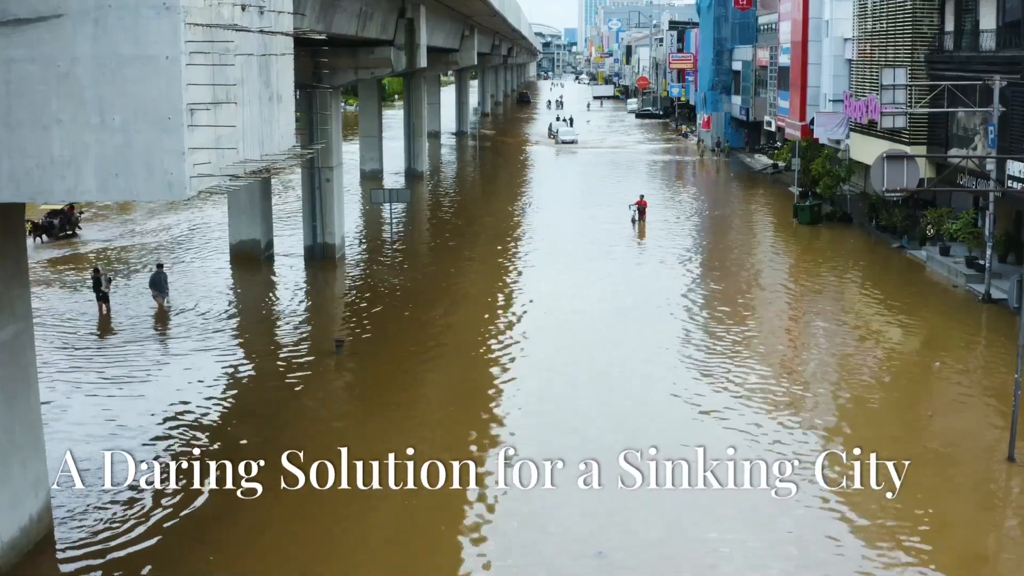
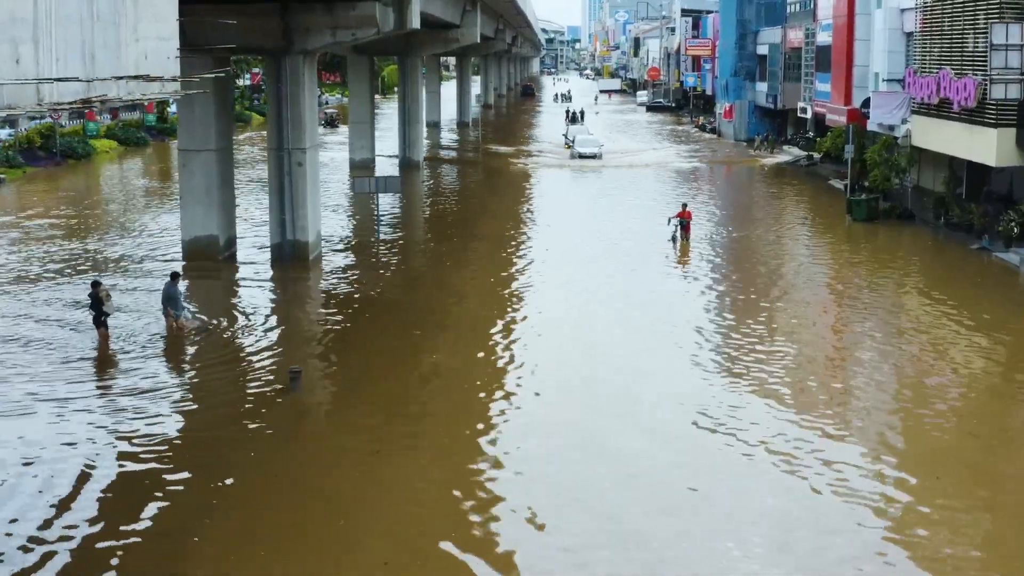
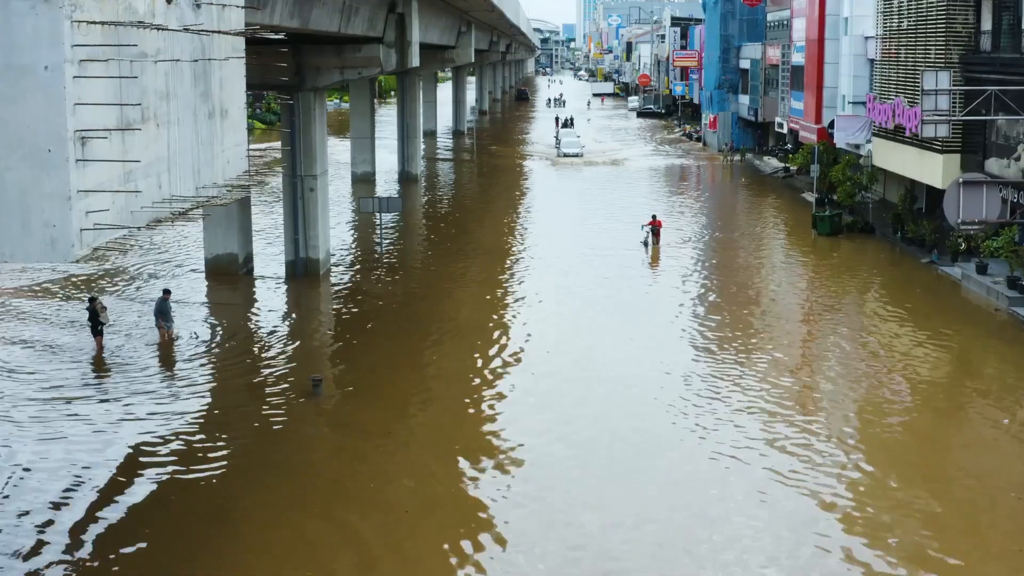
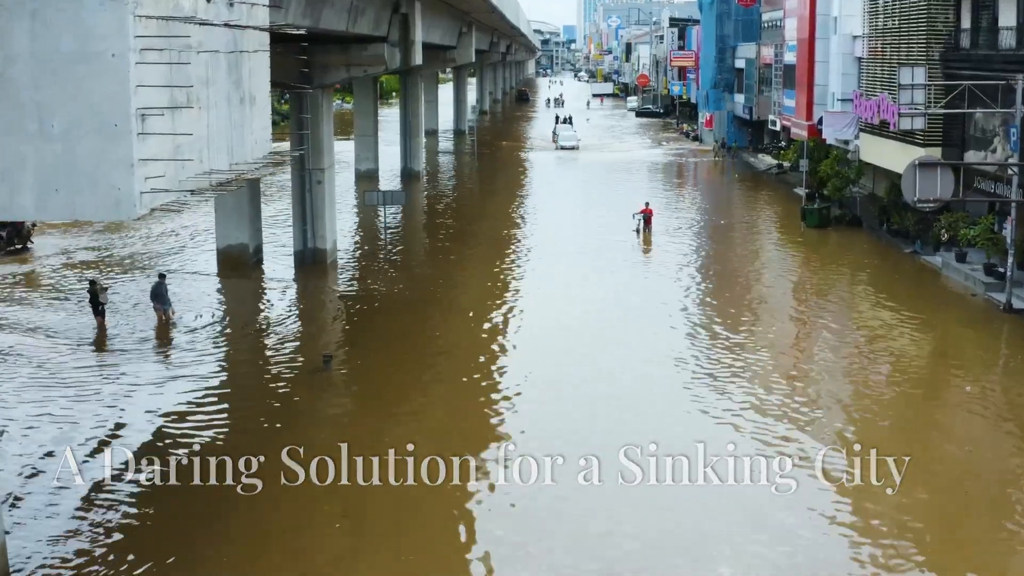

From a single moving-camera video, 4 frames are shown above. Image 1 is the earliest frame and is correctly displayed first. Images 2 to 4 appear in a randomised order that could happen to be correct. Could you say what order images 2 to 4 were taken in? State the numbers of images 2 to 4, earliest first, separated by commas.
4, 3, 2
